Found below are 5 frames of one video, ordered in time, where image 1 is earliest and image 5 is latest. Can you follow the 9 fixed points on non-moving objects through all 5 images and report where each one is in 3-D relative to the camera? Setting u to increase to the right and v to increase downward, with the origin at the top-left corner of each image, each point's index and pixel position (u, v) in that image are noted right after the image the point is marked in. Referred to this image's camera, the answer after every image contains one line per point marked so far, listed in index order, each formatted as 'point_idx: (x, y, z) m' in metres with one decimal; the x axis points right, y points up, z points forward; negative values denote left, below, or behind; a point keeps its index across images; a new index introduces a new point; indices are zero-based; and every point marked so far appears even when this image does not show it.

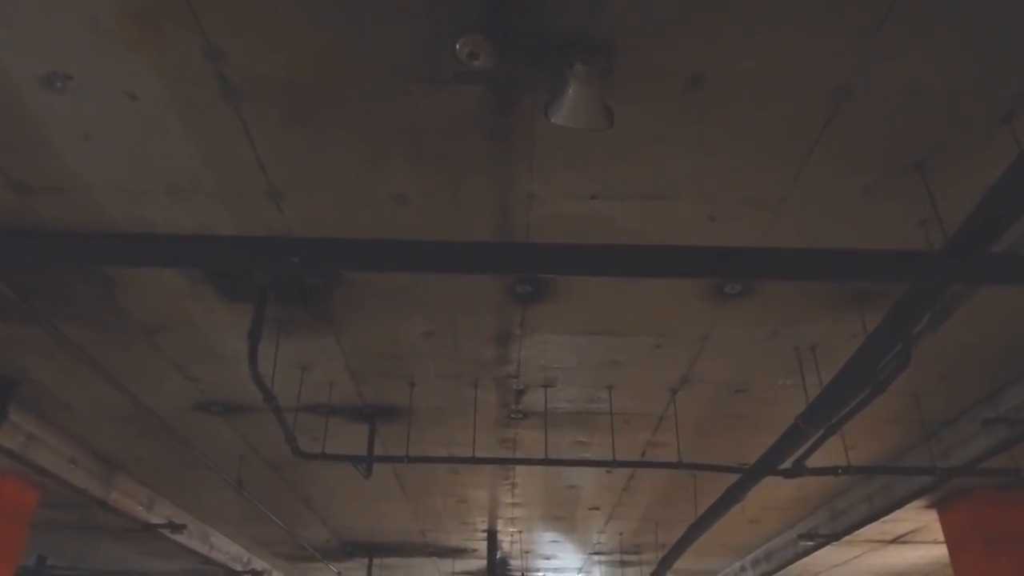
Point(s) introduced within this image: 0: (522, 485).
0: (+0.1, -1.9, +6.9) m
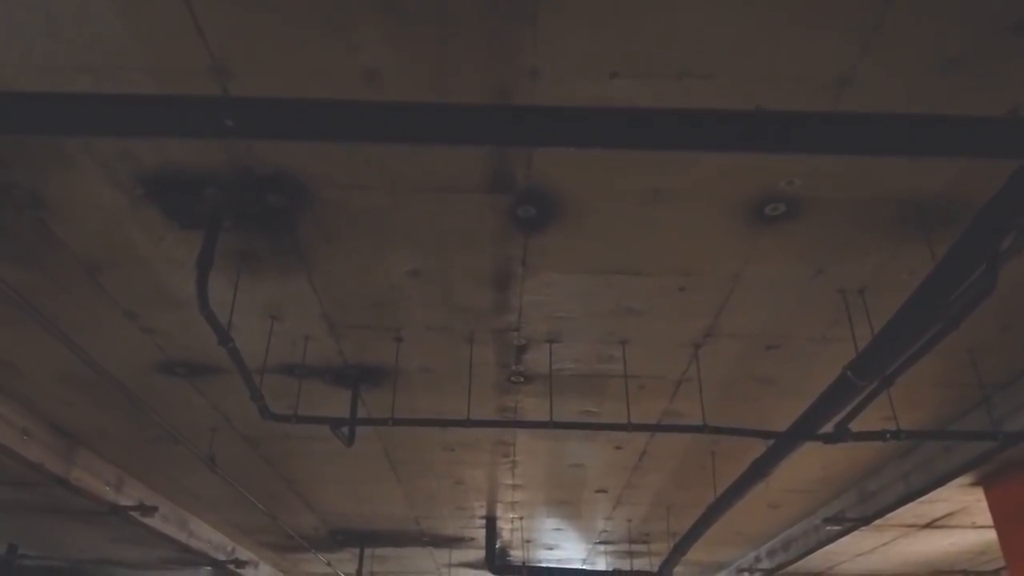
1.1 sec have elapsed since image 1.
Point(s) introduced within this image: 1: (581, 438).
0: (+0.1, -1.6, +6.3) m
1: (+0.5, -1.2, +5.7) m
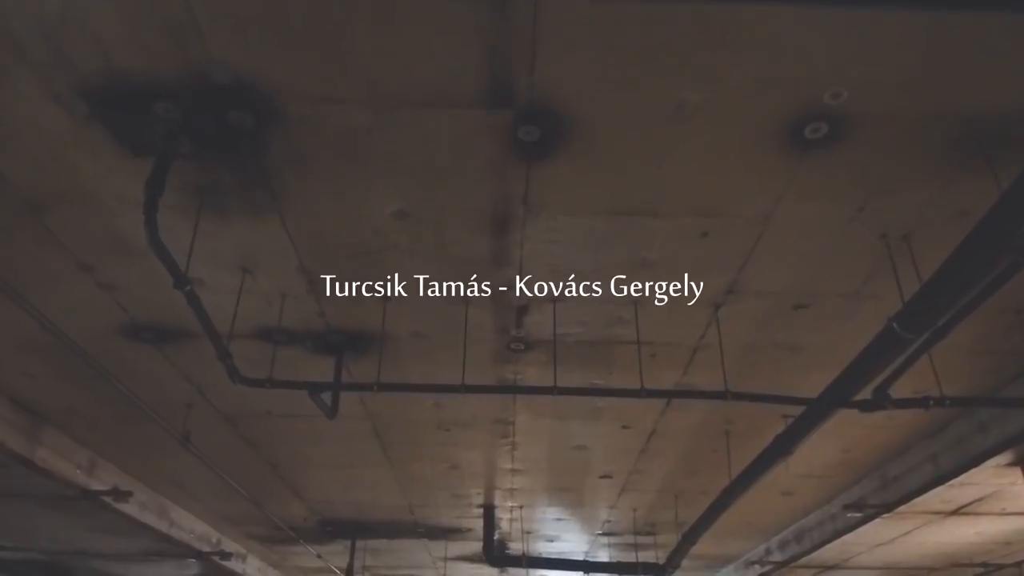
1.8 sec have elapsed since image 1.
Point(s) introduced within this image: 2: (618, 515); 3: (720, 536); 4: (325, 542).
0: (+0.1, -1.3, +5.9) m
1: (+0.5, -1.0, +5.3) m
2: (+1.1, -2.5, +7.8) m
3: (+2.4, -2.9, +8.4) m
4: (-2.4, -3.2, +9.1) m
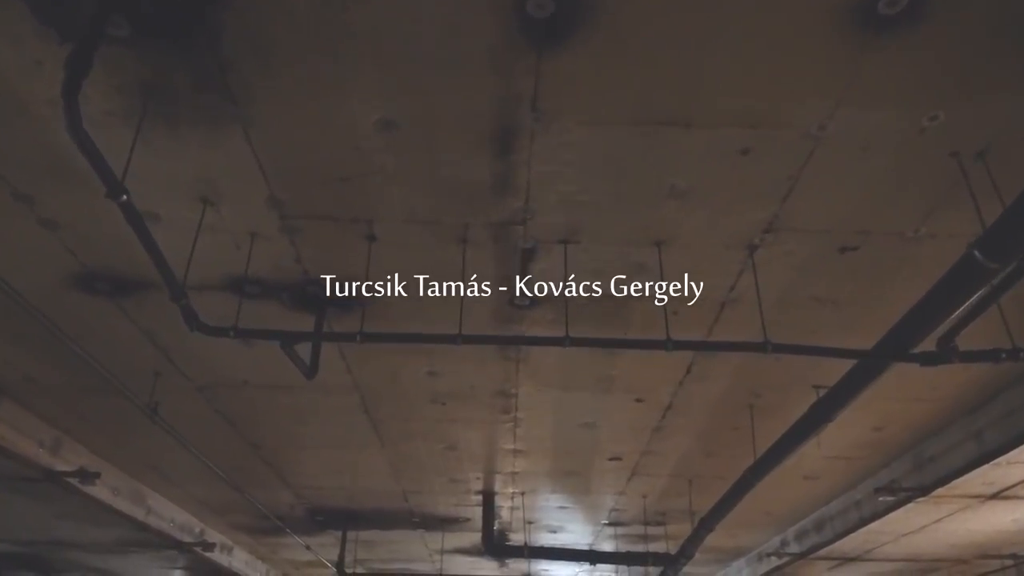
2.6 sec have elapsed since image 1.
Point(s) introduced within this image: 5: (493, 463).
0: (+0.1, -1.0, +5.4) m
1: (+0.6, -0.7, +4.8) m
2: (+1.2, -2.2, +7.3) m
3: (+2.4, -2.6, +7.9) m
4: (-2.3, -2.9, +8.6) m
5: (-0.2, -1.5, +6.2) m
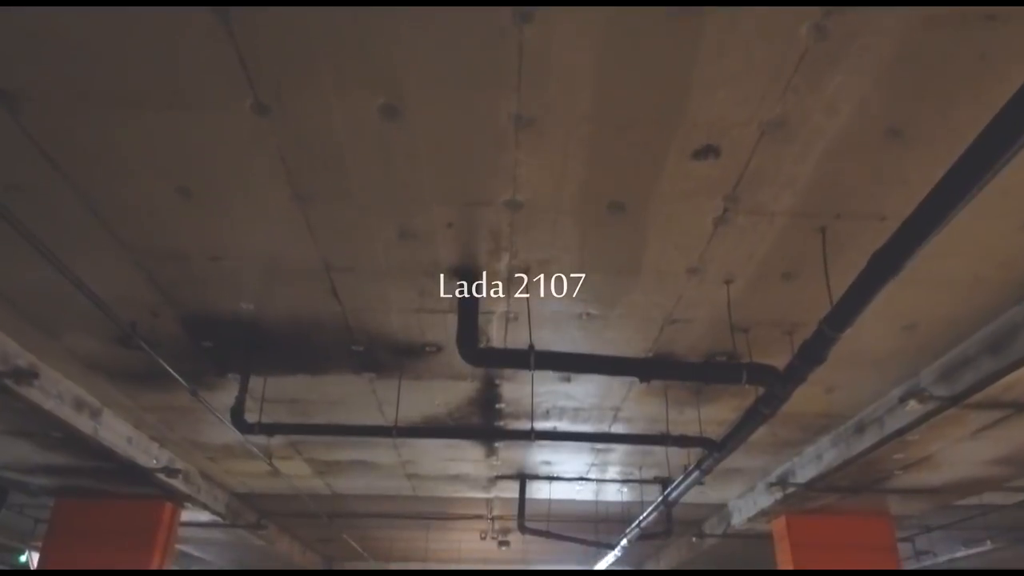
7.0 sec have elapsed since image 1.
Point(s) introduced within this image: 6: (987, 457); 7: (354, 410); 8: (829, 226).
0: (+0.1, +1.0, +2.6) m
1: (+0.6, +1.3, +2.0) m
2: (+1.1, -0.1, +4.5) m
3: (+2.4, -0.5, +5.2) m
4: (-2.4, -0.7, +5.8) m
5: (-0.2, +0.5, +3.4) m
6: (+4.1, -1.4, +6.2) m
7: (-1.4, -1.0, +6.3) m
8: (+1.6, +0.3, +3.6) m
